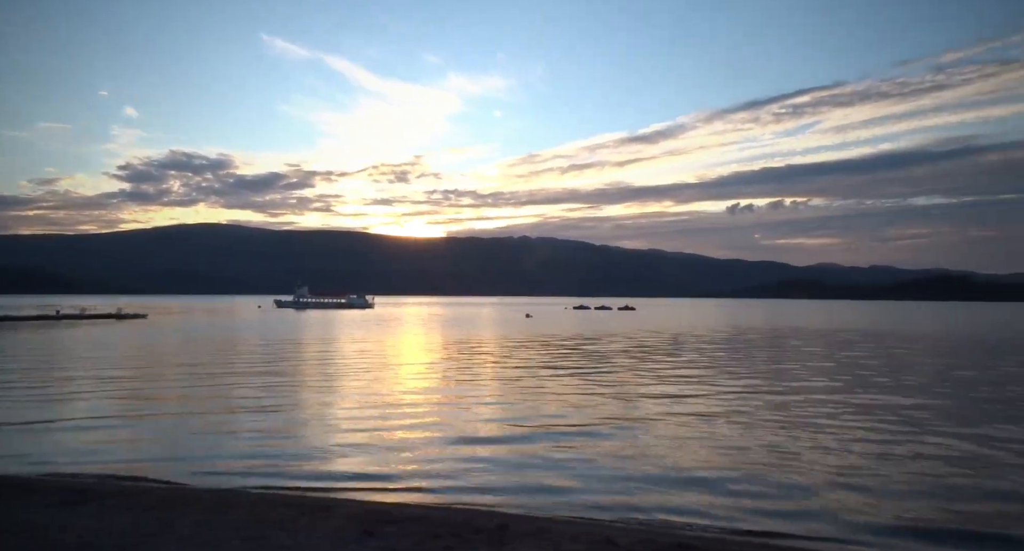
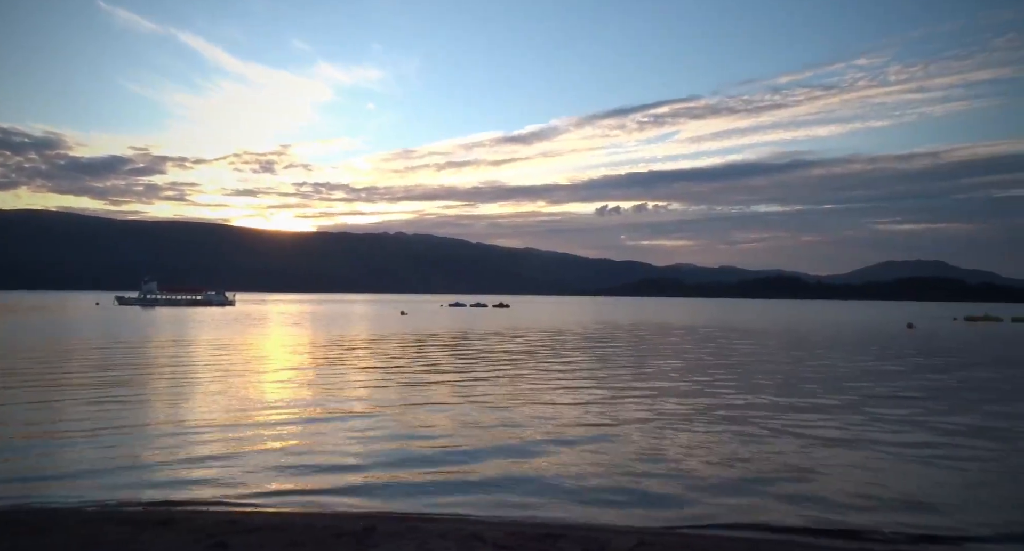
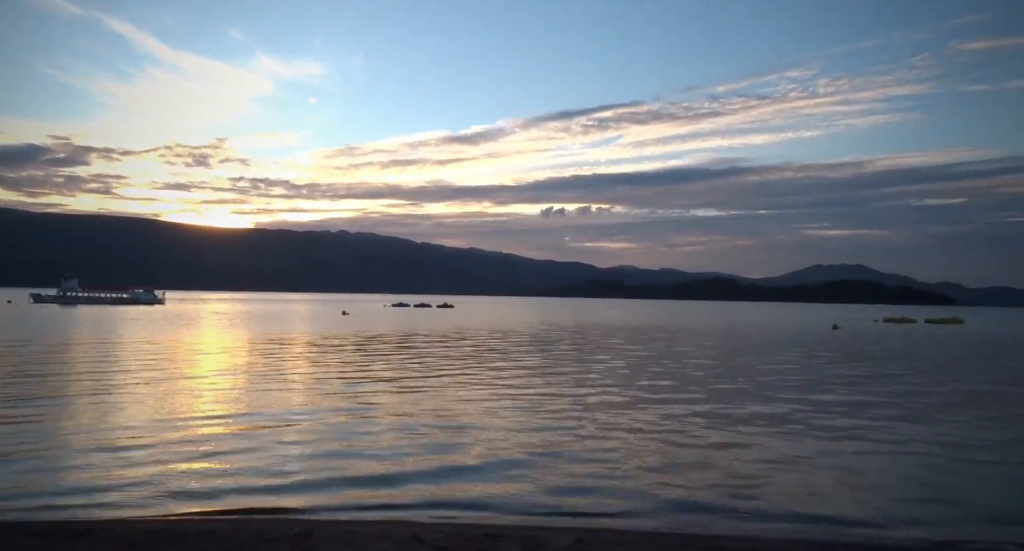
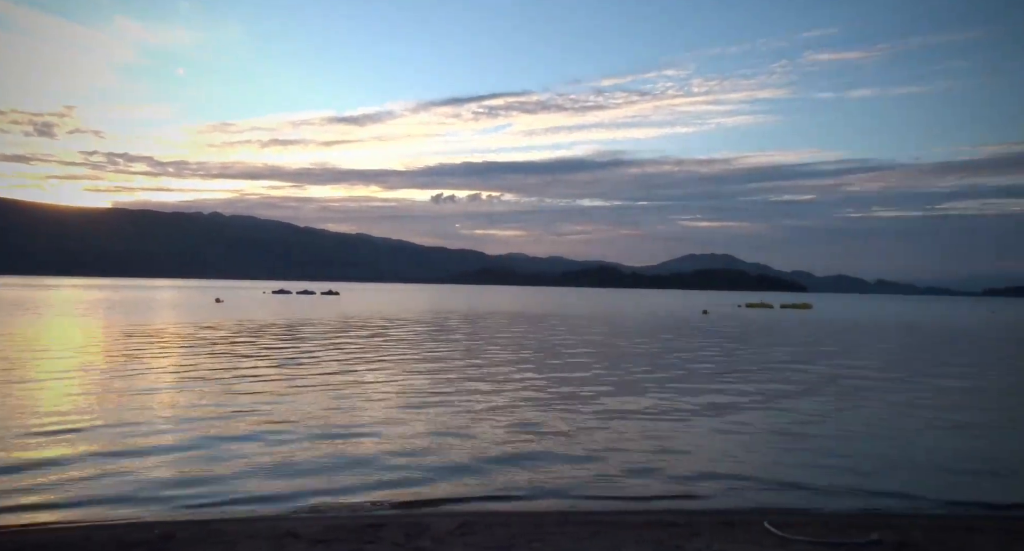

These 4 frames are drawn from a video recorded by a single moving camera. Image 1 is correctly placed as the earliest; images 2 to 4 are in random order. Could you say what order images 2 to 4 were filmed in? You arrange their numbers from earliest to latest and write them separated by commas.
2, 3, 4
